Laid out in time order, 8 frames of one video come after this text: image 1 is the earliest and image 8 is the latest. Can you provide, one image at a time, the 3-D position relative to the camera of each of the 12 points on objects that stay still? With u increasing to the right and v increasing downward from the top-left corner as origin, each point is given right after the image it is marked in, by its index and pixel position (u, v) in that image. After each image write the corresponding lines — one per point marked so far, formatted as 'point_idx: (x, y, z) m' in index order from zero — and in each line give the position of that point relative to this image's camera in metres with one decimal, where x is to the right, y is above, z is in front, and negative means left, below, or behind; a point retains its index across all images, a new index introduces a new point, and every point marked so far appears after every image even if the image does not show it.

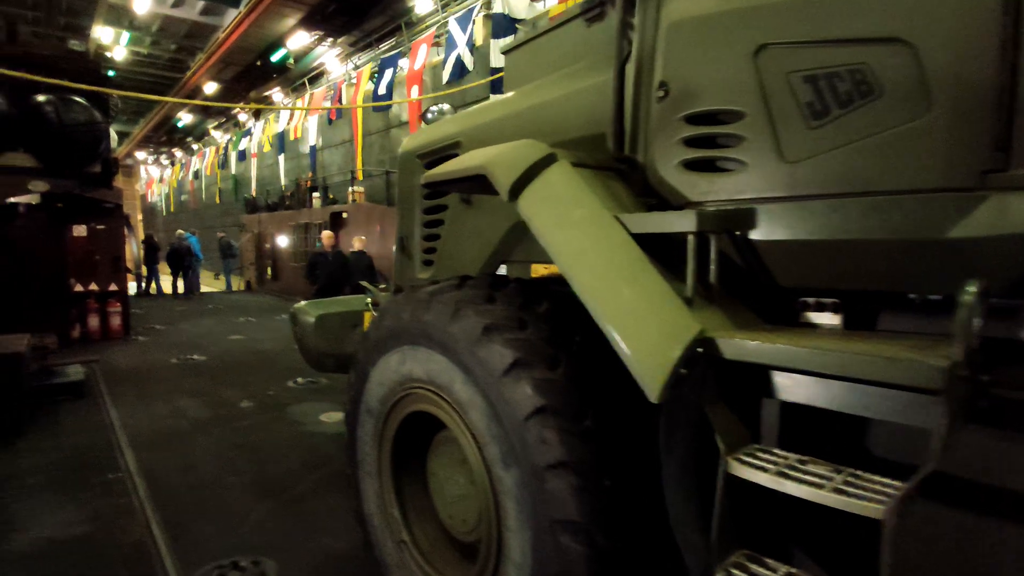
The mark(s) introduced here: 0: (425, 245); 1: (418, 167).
0: (-0.5, +0.2, +3.1) m
1: (-0.6, +0.7, +3.2) m
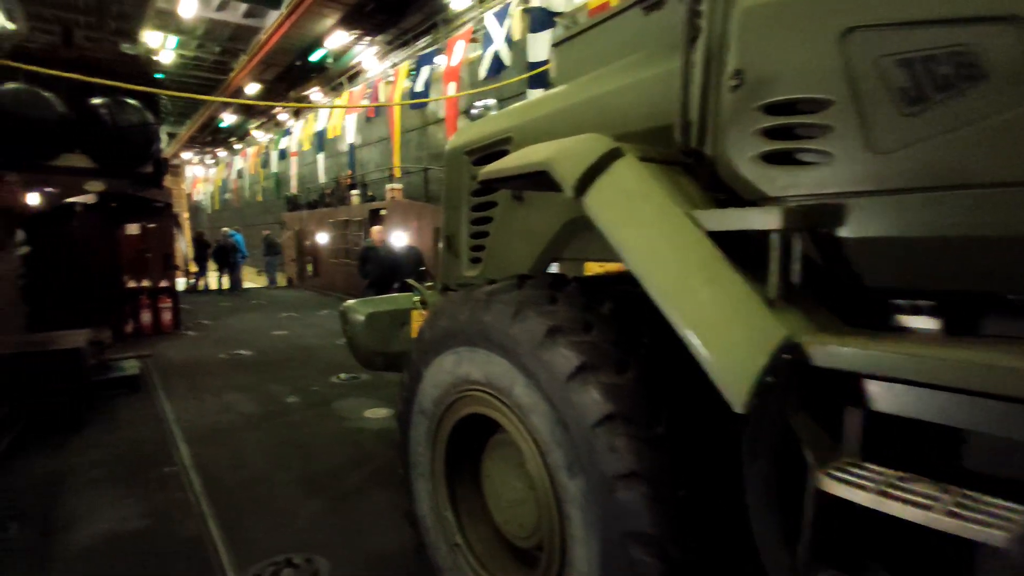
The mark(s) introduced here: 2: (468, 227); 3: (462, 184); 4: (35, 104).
0: (-0.2, +0.3, +3.1) m
1: (-0.3, +0.7, +3.2) m
2: (-0.2, +0.3, +3.1) m
3: (-0.3, +0.6, +3.2) m
4: (-5.2, +2.0, +6.0) m
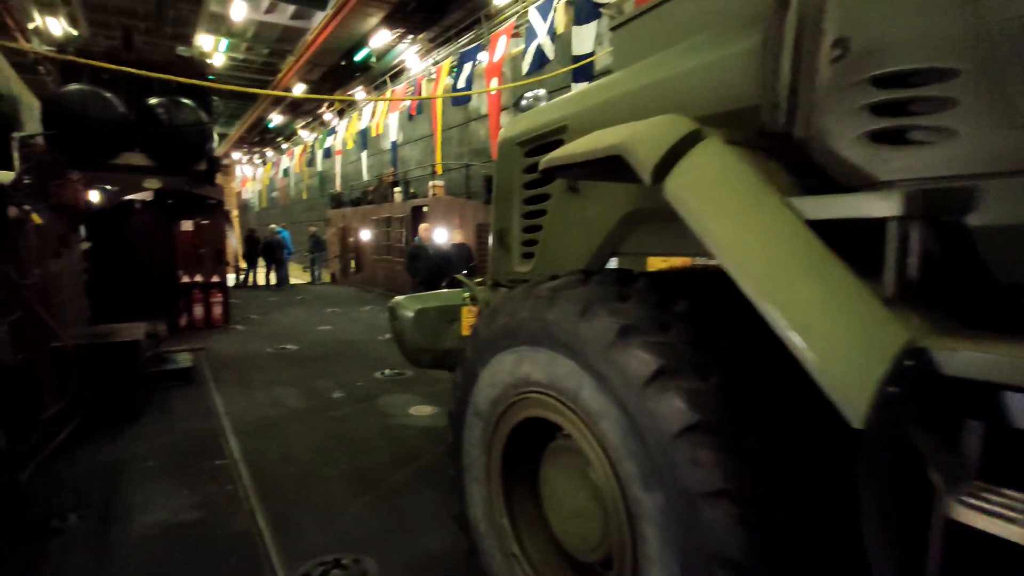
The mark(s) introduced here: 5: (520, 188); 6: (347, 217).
0: (+0.1, +0.3, +3.0) m
1: (0.0, +0.7, +3.0) m
2: (0.0, +0.4, +3.0) m
3: (0.0, +0.6, +3.1) m
4: (-4.6, +2.1, +6.2) m
5: (0.0, +0.5, +3.0) m
6: (-5.1, +2.2, +17.2) m
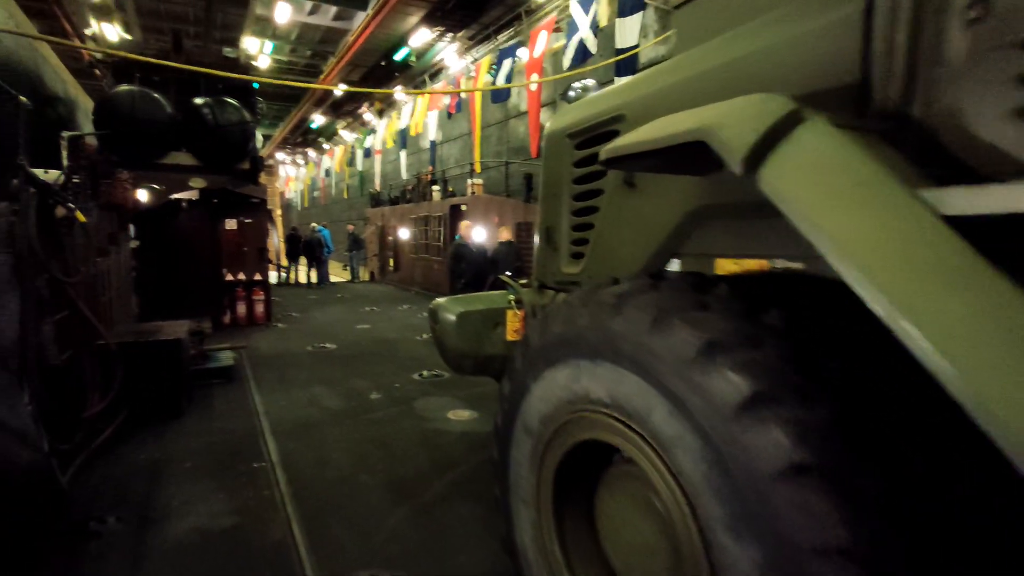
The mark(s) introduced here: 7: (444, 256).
0: (+0.3, +0.3, +2.8) m
1: (+0.3, +0.7, +2.8) m
2: (+0.3, +0.3, +2.8) m
3: (+0.3, +0.6, +2.9) m
4: (-4.2, +2.1, +6.3) m
5: (+0.3, +0.5, +2.8) m
6: (-4.0, +2.3, +17.3) m
7: (-1.6, +0.8, +13.1) m
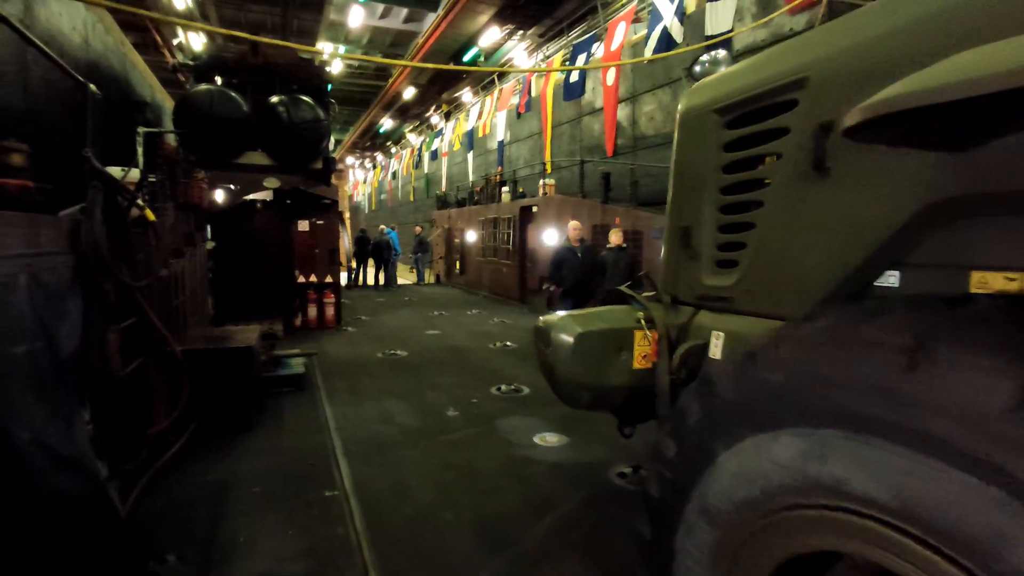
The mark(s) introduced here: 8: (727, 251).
0: (+0.8, +0.2, +2.2) m
1: (+0.8, +0.7, +2.3) m
2: (+0.8, +0.3, +2.2) m
3: (+0.8, +0.5, +2.3) m
4: (-3.2, +2.1, +6.2) m
5: (+0.8, +0.5, +2.2) m
6: (-1.8, +2.2, +17.1) m
7: (0.0, +0.7, +12.7) m
8: (+0.8, +0.1, +2.2) m
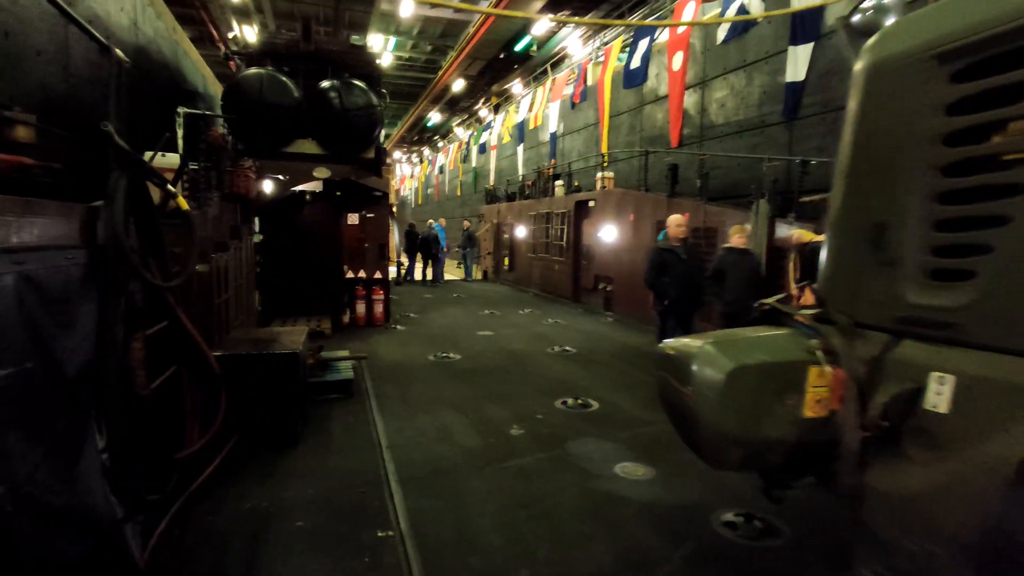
0: (+1.2, +0.1, +1.5) m
1: (+1.2, +0.6, +1.6) m
2: (+1.2, +0.2, +1.6) m
3: (+1.2, +0.5, +1.6) m
4: (-2.5, +2.1, +5.8) m
5: (+1.2, +0.4, +1.6) m
6: (-0.3, +2.3, +16.6) m
7: (+1.2, +0.7, +12.1) m
8: (+1.2, +0.1, +1.5) m
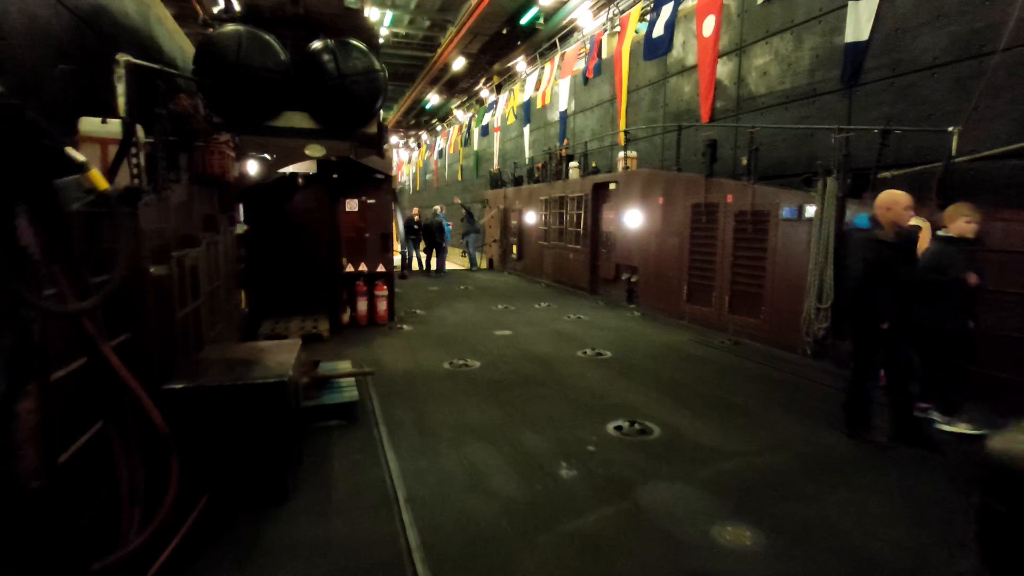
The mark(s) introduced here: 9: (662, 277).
0: (+1.5, +0.1, +0.6) m
1: (+1.5, +0.5, +0.7) m
2: (+1.5, +0.2, +0.6) m
3: (+1.5, +0.4, +0.7) m
4: (-2.3, +2.1, +4.8) m
5: (+1.5, +0.3, +0.6) m
6: (-0.1, +2.6, +15.6) m
7: (+1.5, +0.9, +11.1) m
8: (+1.5, 0.0, +0.6) m
9: (+2.4, +0.2, +8.7) m
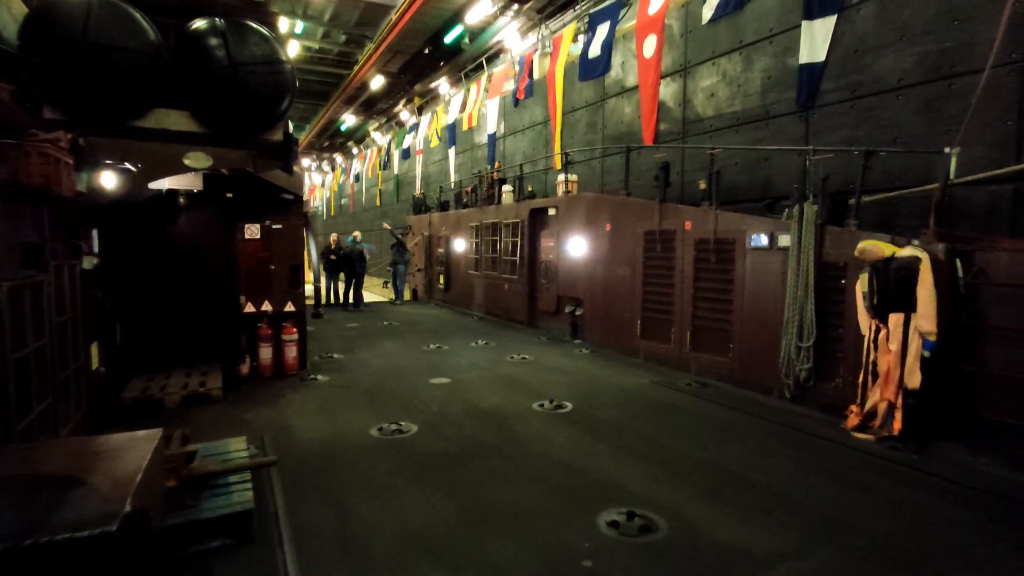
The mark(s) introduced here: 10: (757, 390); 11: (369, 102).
0: (+1.8, -0.1, -0.2) m
1: (+1.7, +0.4, -0.1) m
2: (+1.7, 0.0, -0.1) m
3: (+1.7, +0.3, -0.1) m
4: (-2.6, +1.7, +3.5) m
5: (+1.7, +0.2, -0.1) m
6: (-2.0, +1.7, +14.5) m
7: (+0.2, +0.3, +10.3) m
8: (+1.8, -0.1, -0.2) m
9: (+1.4, -0.3, +8.0) m
10: (+2.6, -1.1, +5.8) m
11: (-4.9, +6.6, +19.3) m
